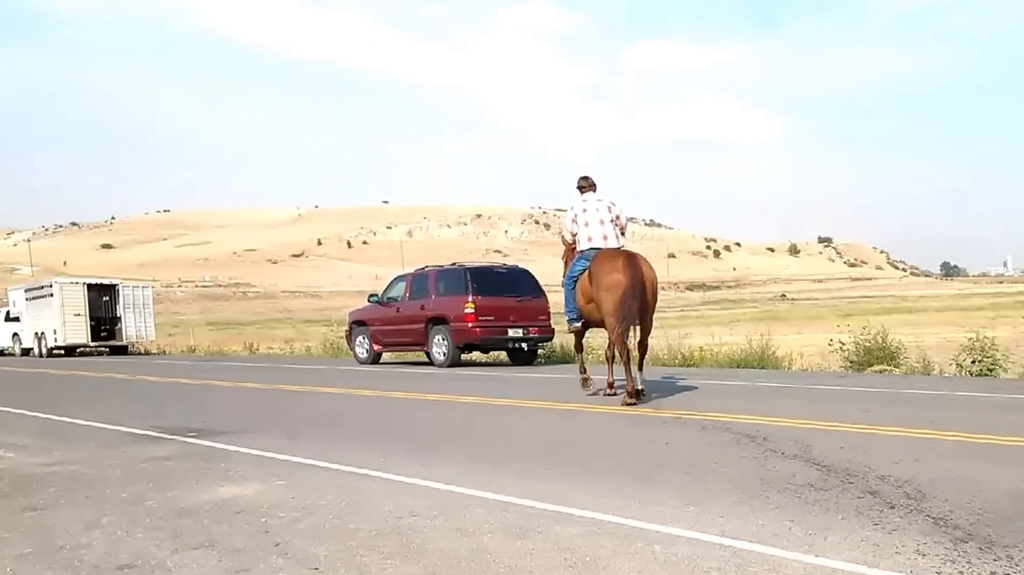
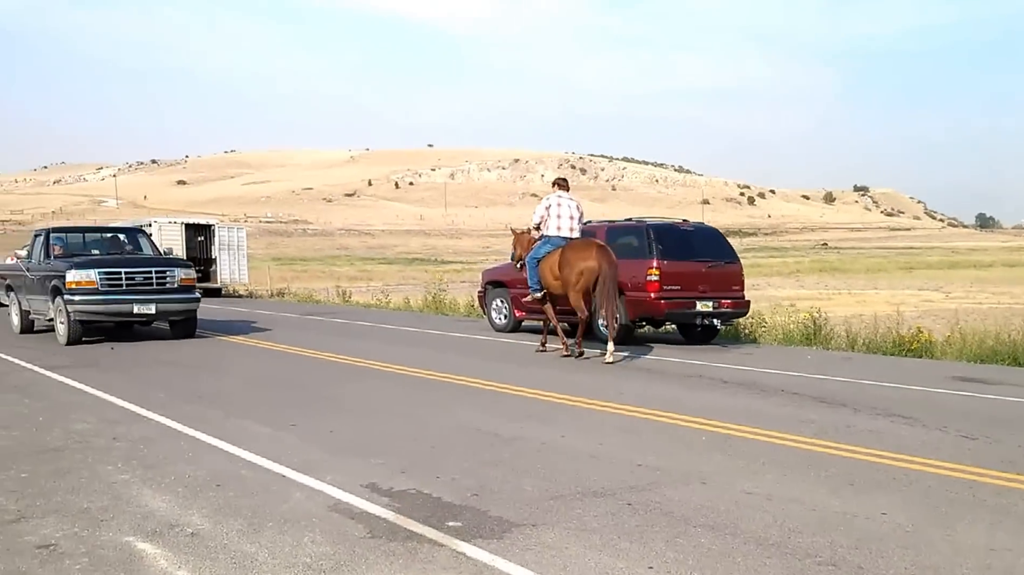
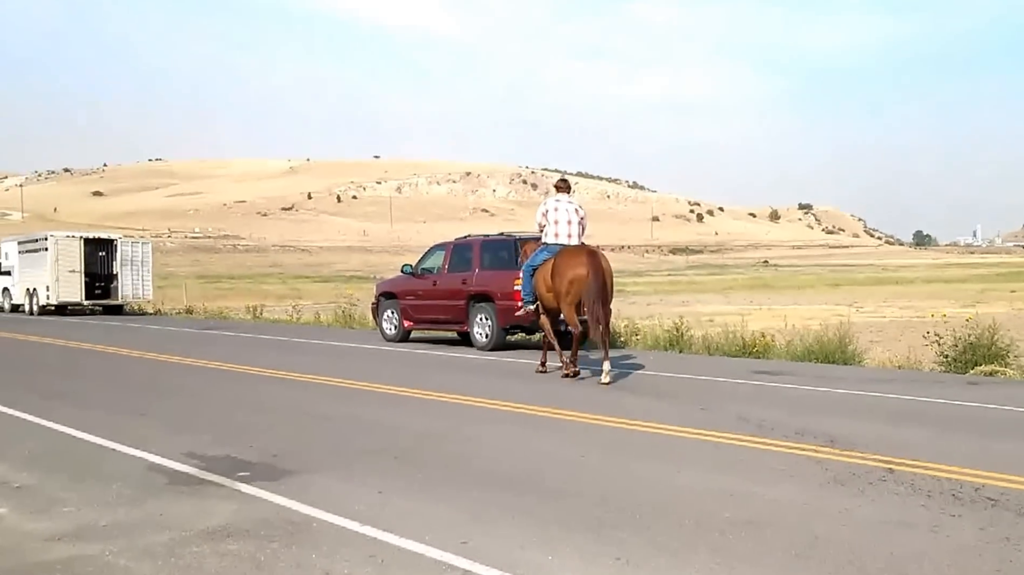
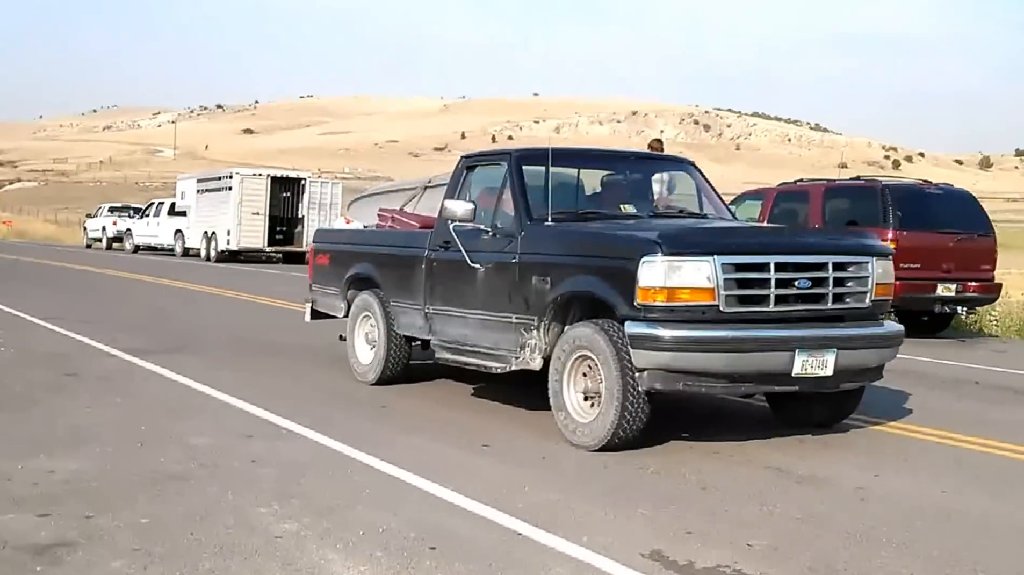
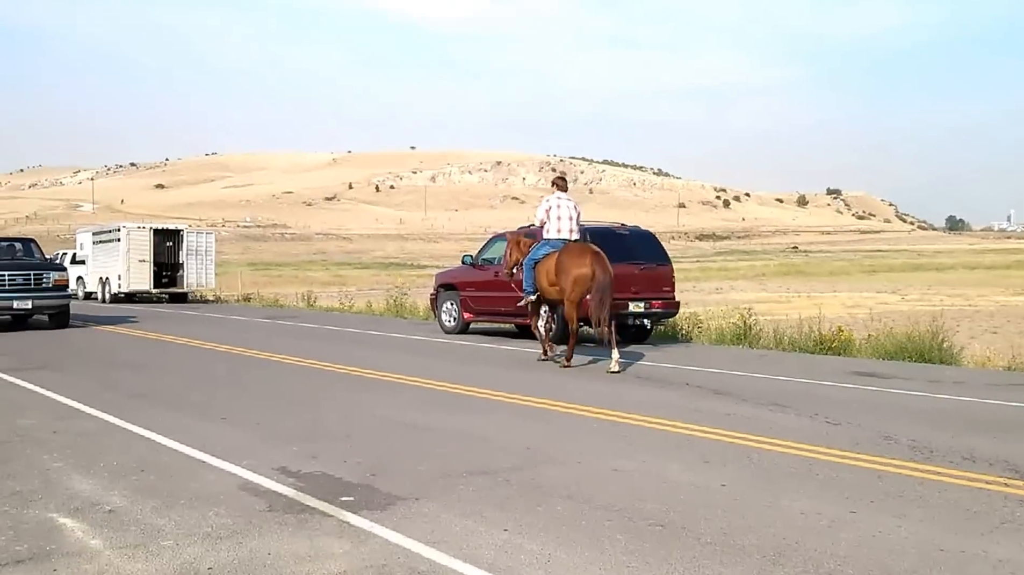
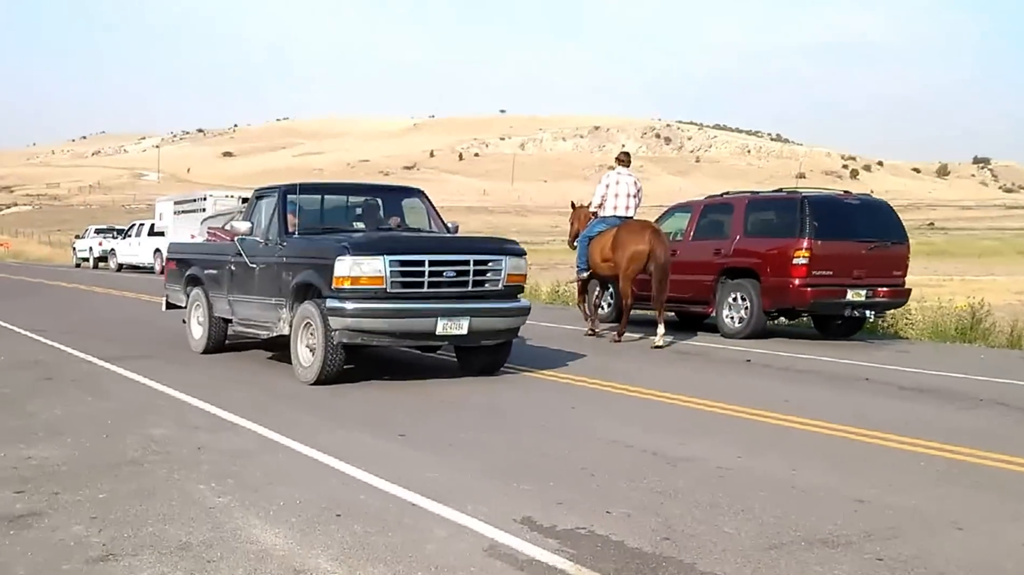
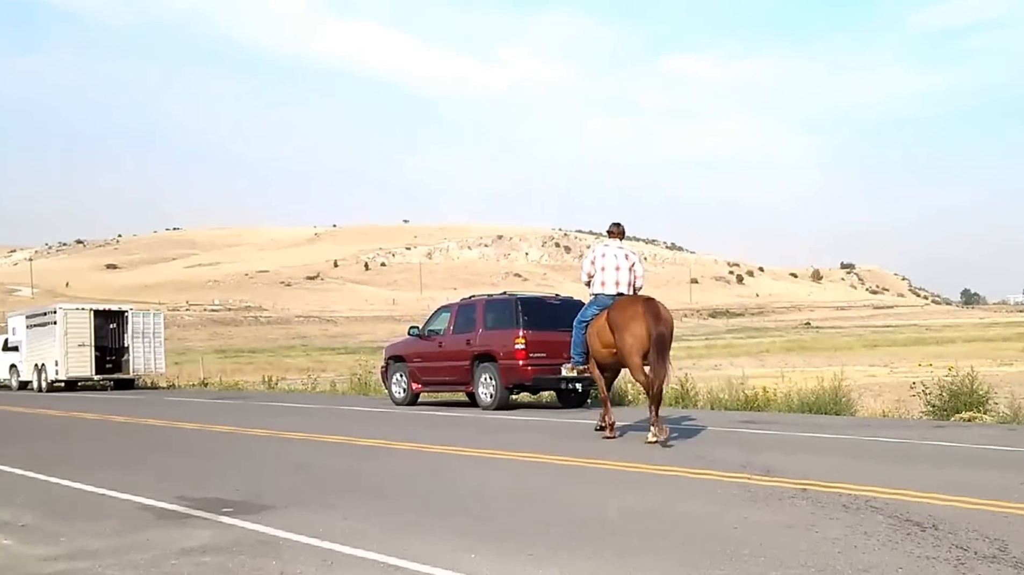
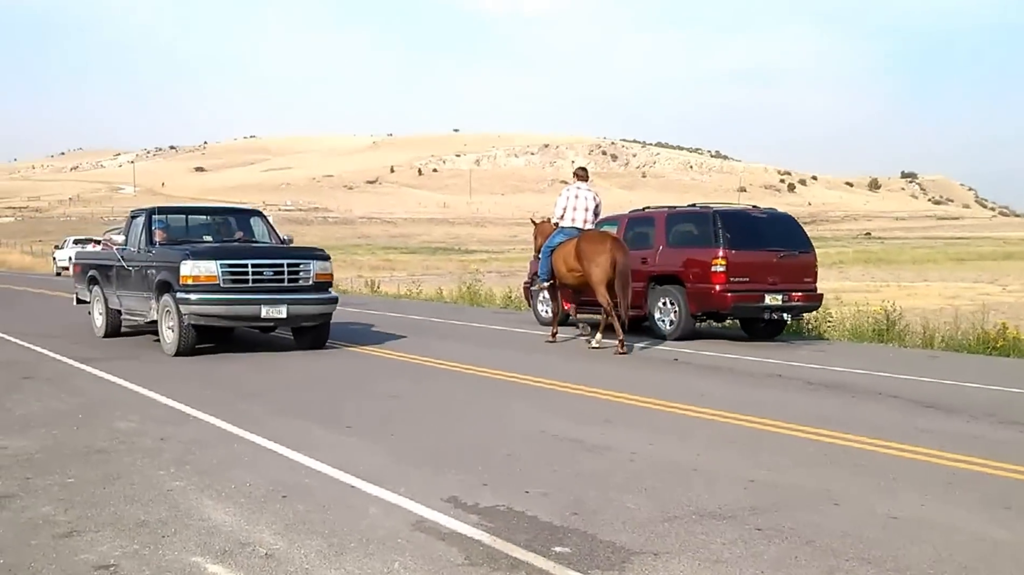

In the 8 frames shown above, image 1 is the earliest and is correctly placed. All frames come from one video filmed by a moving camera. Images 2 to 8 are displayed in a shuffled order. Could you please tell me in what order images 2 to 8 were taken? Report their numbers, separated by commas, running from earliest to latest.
7, 3, 5, 2, 8, 6, 4
